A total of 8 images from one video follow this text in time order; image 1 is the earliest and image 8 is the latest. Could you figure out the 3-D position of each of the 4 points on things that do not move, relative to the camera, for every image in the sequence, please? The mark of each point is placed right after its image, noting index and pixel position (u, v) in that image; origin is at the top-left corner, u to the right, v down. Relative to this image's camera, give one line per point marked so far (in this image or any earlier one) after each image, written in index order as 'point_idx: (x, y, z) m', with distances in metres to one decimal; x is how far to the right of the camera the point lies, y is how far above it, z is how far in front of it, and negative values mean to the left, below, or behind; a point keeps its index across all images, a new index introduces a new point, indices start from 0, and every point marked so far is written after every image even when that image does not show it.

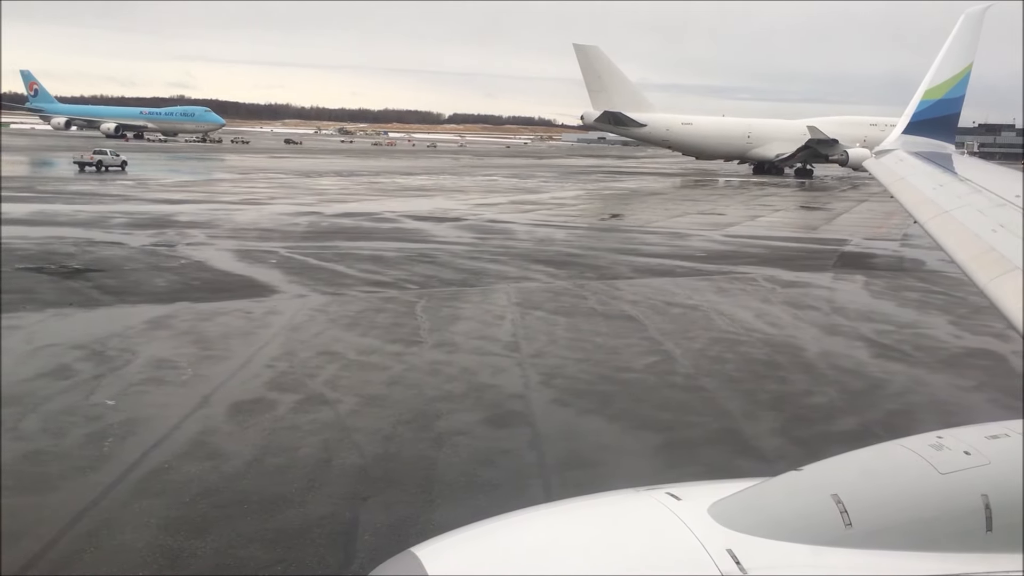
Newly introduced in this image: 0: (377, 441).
0: (-0.9, -1.0, +6.6) m
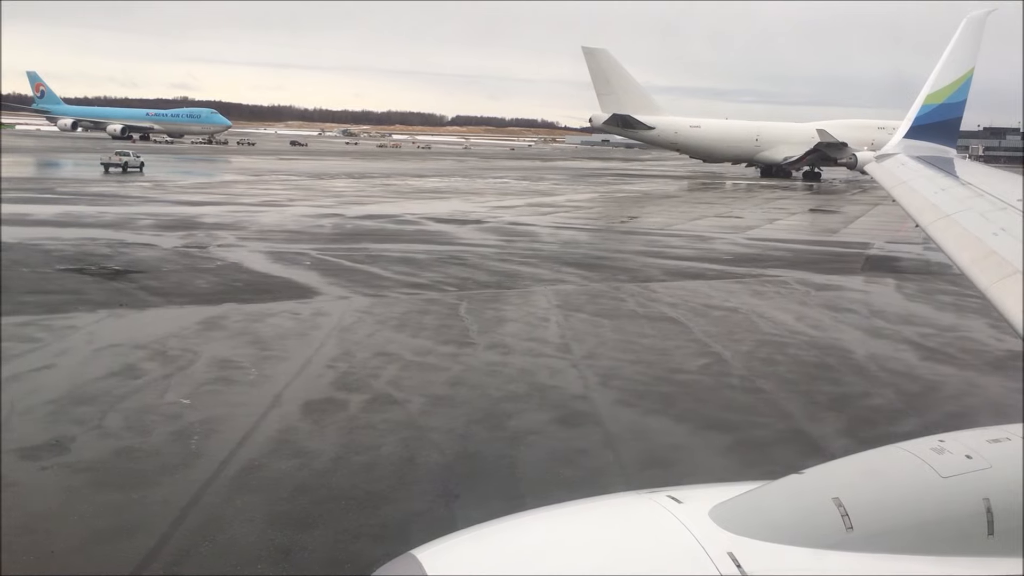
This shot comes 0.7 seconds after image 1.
0: (-0.4, -1.1, +6.8) m
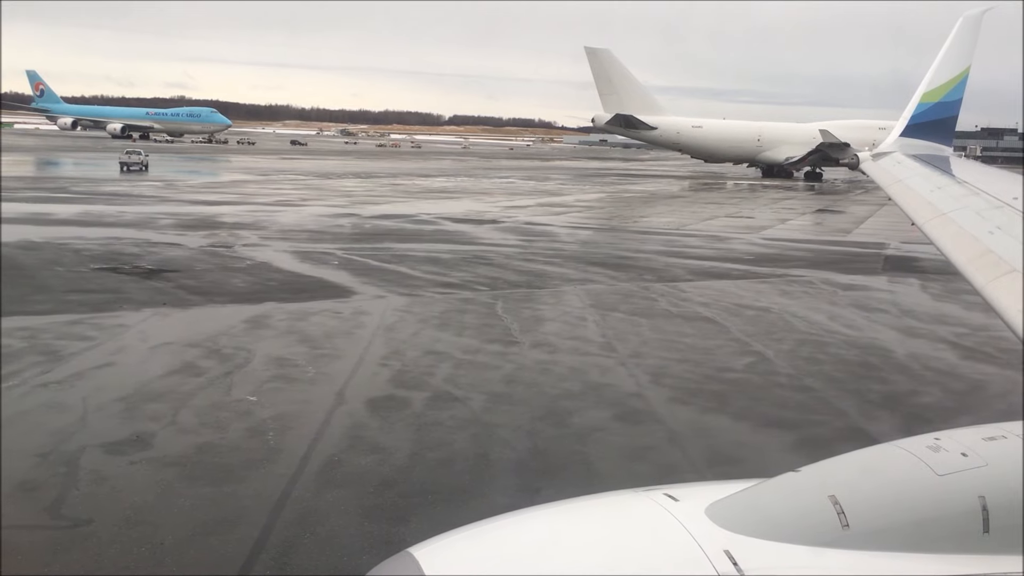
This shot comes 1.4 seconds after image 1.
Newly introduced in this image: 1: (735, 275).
0: (+0.1, -1.1, +6.9) m
1: (+4.0, +0.2, +17.3) m
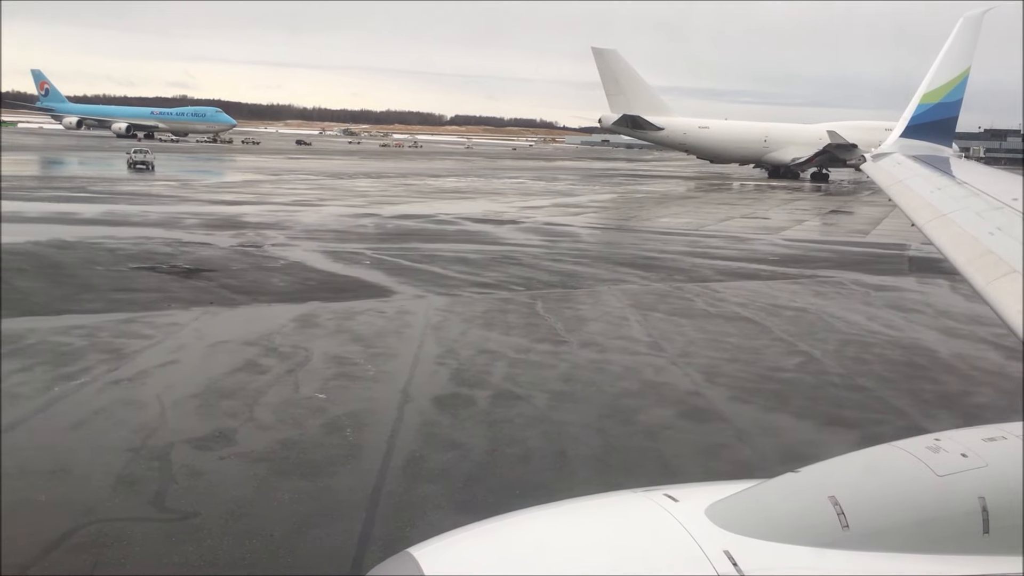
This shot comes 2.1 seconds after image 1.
0: (+0.6, -1.1, +7.0) m
1: (+4.6, +0.2, +17.4) m
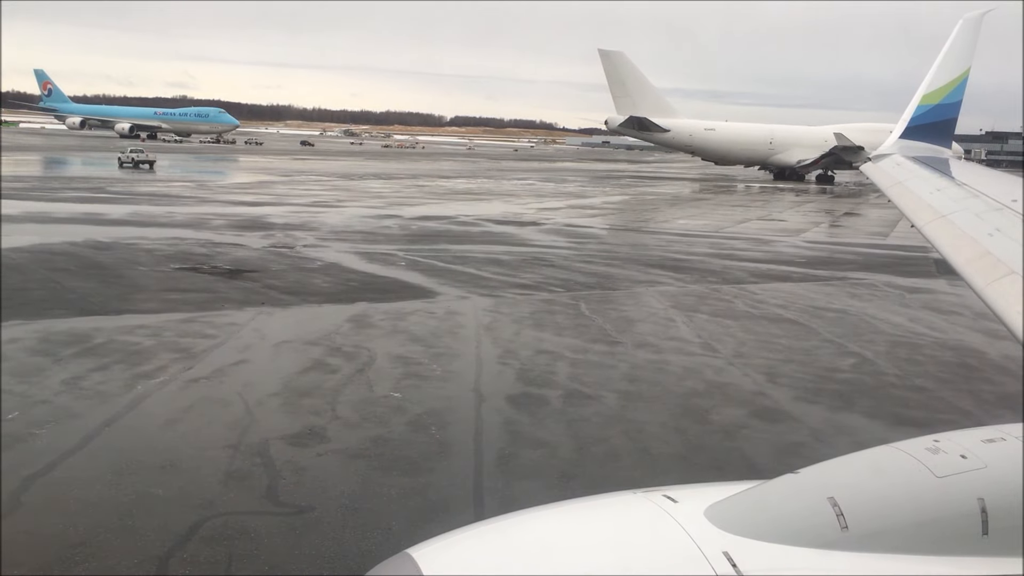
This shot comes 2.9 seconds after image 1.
0: (+1.2, -1.1, +7.2) m
1: (+5.2, +0.2, +17.5) m
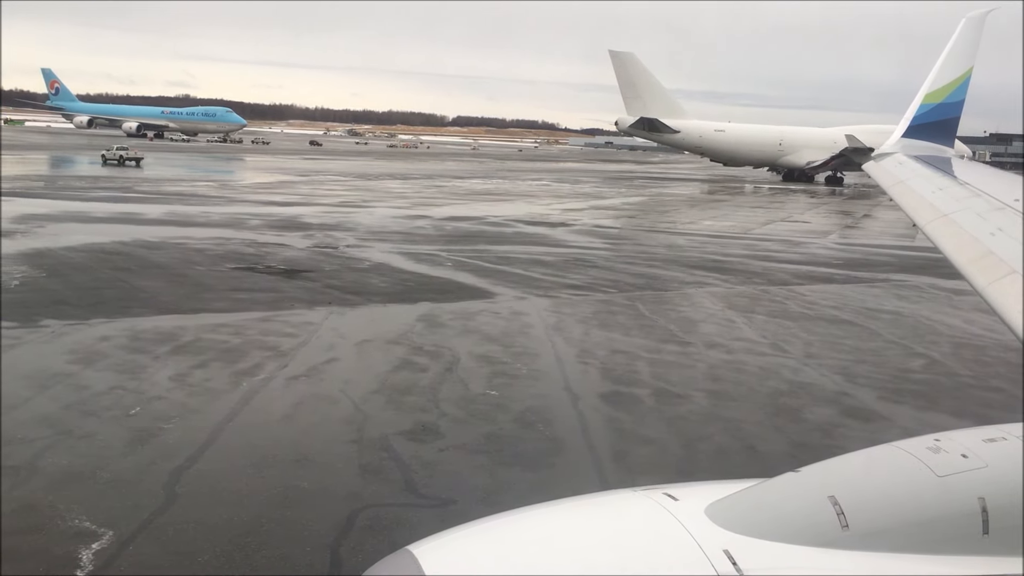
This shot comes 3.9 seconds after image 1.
0: (+2.0, -1.1, +7.4) m
1: (+6.0, +0.2, +17.7) m
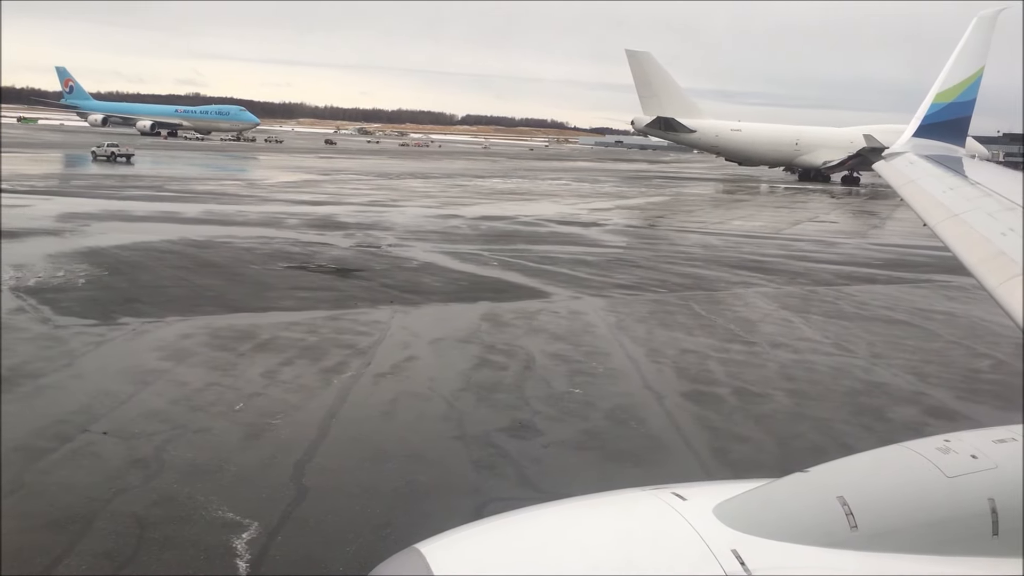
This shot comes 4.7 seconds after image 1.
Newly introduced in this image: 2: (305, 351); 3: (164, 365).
0: (+2.7, -1.1, +7.5) m
1: (+6.9, +0.2, +17.8) m
2: (-2.0, -0.6, +9.4) m
3: (-3.1, -0.7, +8.5) m
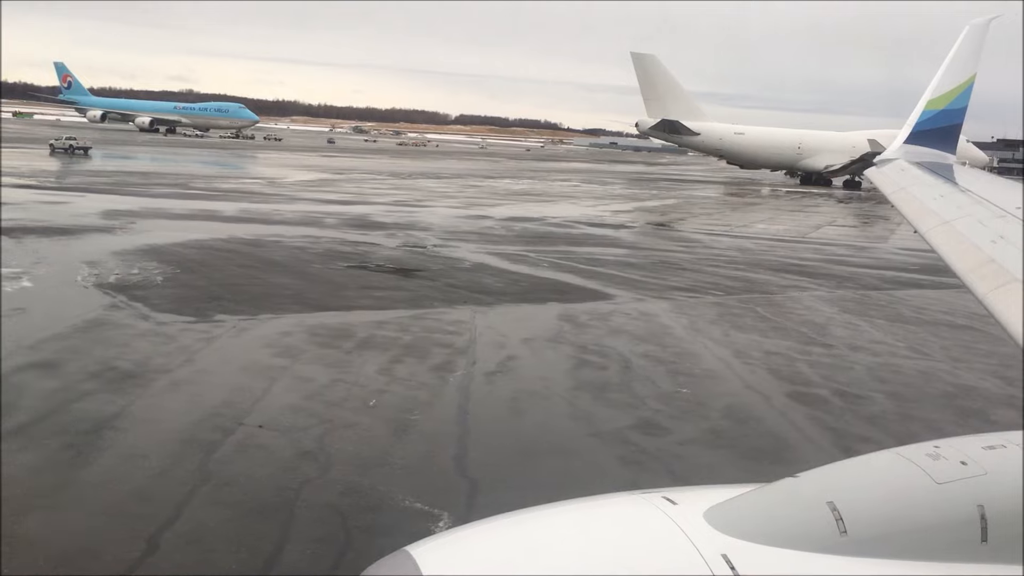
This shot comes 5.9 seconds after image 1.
0: (+3.7, -1.1, +7.8) m
1: (+7.8, +0.1, +18.0) m
2: (-1.0, -0.6, +9.6) m
3: (-2.1, -0.7, +8.8) m
